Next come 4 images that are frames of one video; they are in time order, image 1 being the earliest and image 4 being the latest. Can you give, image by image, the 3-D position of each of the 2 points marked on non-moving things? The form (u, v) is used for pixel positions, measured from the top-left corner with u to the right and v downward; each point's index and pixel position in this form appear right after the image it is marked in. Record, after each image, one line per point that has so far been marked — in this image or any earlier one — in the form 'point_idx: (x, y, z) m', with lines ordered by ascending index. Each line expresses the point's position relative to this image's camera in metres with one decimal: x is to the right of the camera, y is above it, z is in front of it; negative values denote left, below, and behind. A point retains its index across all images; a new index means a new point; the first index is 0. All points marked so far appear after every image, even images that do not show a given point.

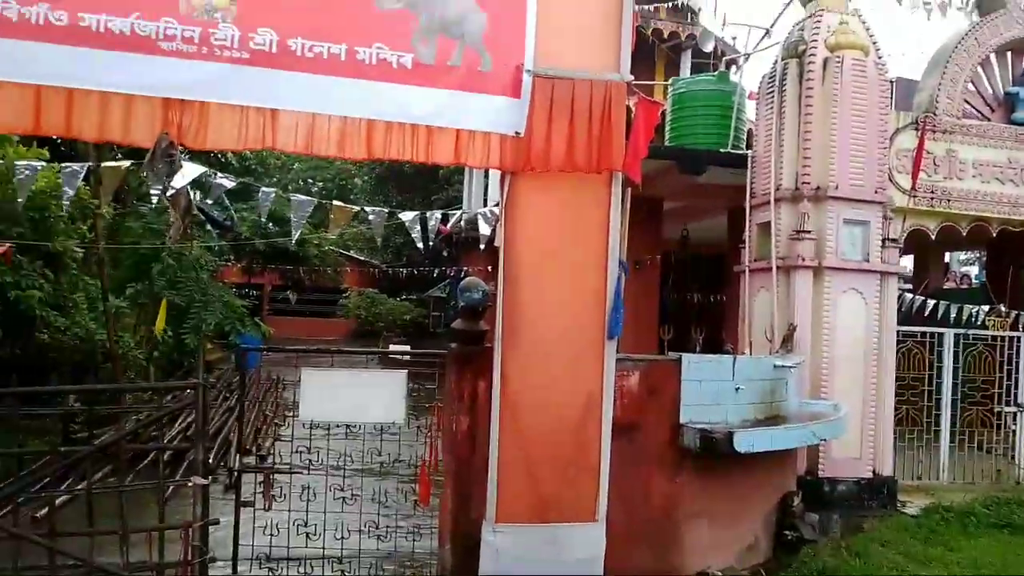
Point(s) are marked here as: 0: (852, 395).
0: (+3.5, -1.1, +7.5) m
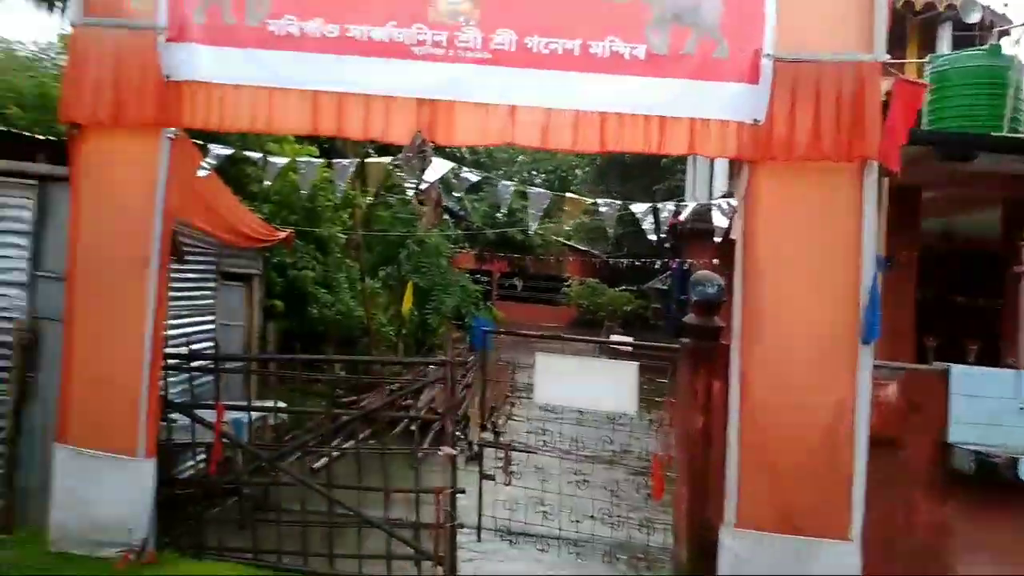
0: (+5.5, -1.2, +6.4) m
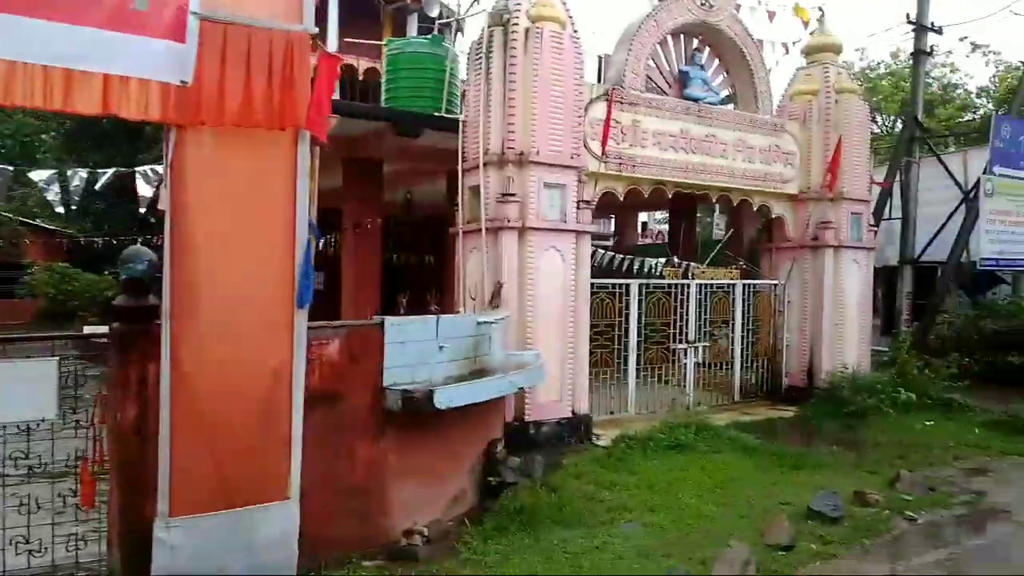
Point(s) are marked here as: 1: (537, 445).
0: (+0.5, -0.6, +8.1) m
1: (+0.3, -1.7, +7.9) m
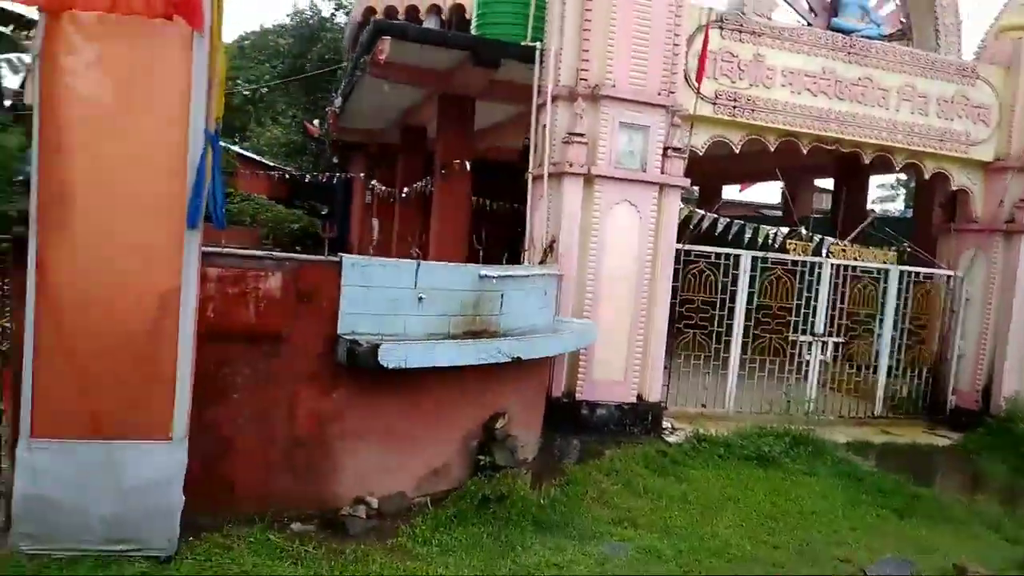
0: (+1.0, -0.3, +6.9) m
1: (+0.7, -1.3, +6.9) m
